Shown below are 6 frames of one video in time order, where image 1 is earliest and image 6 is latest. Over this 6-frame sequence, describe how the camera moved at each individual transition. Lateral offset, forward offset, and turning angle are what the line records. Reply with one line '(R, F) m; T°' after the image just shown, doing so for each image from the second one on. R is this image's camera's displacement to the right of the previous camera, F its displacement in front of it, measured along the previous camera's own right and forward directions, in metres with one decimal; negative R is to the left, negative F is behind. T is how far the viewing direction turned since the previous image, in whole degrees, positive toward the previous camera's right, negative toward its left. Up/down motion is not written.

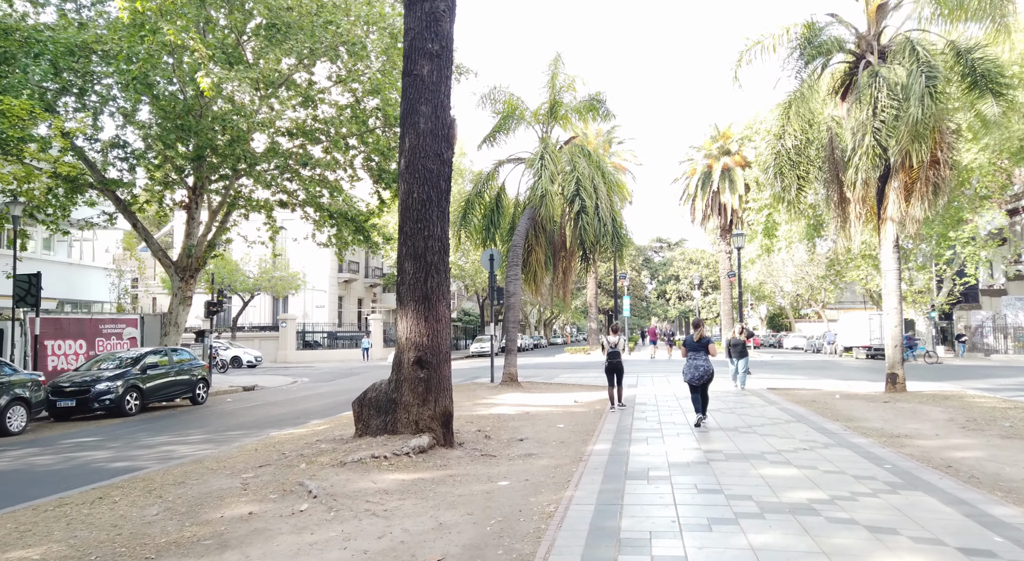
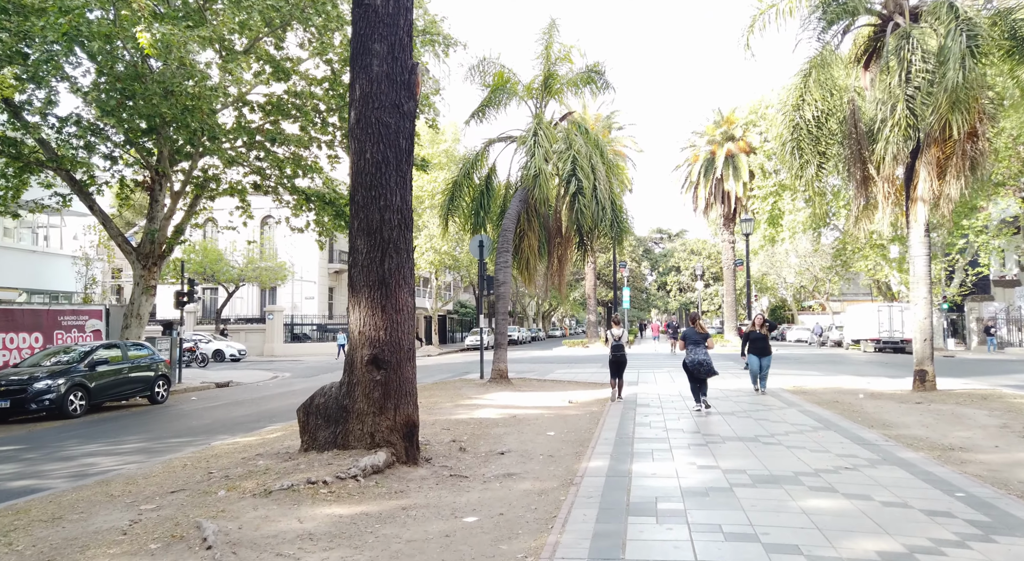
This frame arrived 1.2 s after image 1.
(+0.2, +1.4) m; 0°
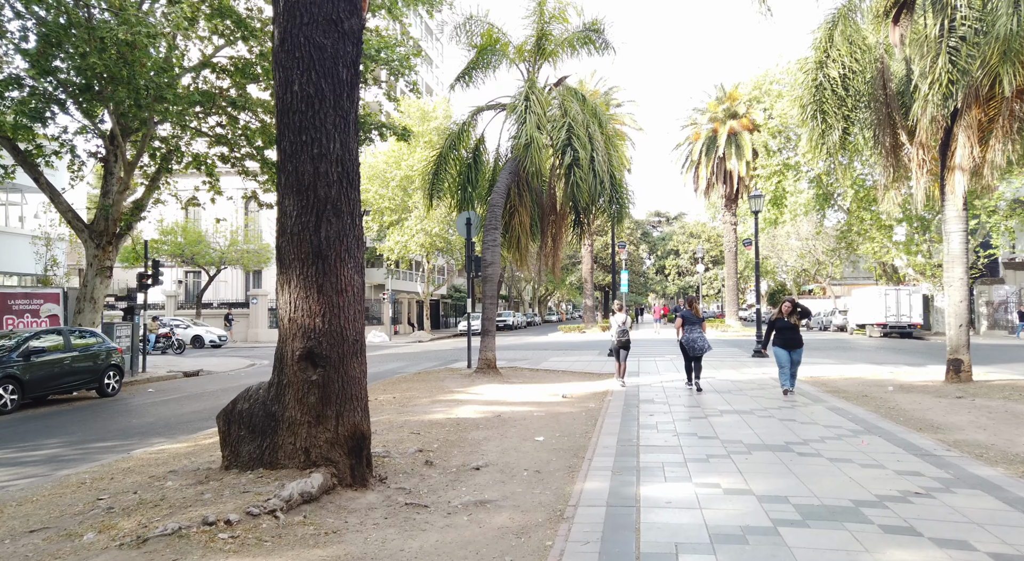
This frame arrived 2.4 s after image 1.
(+0.2, +1.4) m; 0°
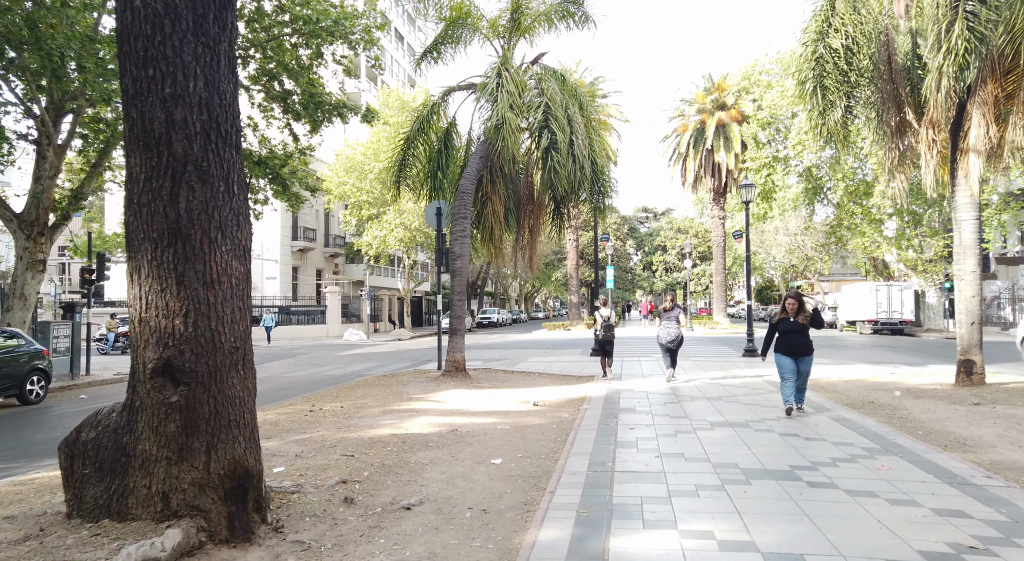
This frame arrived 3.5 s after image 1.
(+0.3, +1.2) m; +1°
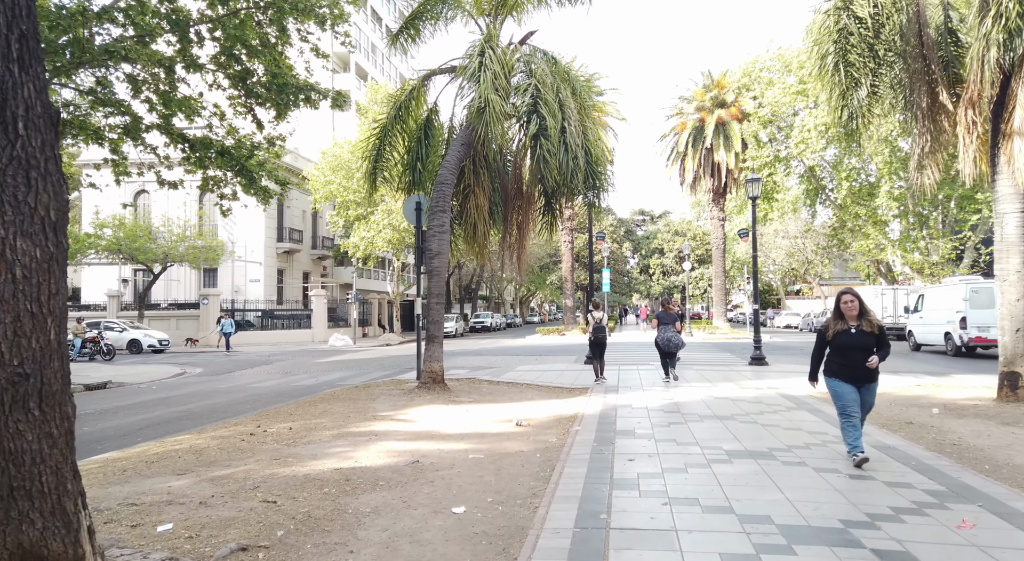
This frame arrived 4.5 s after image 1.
(+0.2, +1.4) m; 0°
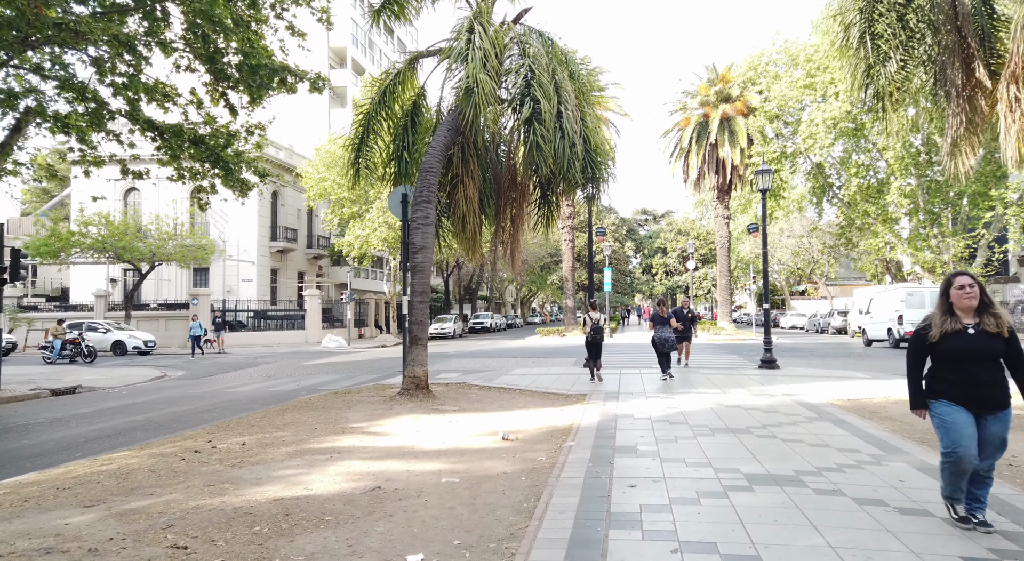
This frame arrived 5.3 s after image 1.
(+0.2, +1.0) m; 0°
